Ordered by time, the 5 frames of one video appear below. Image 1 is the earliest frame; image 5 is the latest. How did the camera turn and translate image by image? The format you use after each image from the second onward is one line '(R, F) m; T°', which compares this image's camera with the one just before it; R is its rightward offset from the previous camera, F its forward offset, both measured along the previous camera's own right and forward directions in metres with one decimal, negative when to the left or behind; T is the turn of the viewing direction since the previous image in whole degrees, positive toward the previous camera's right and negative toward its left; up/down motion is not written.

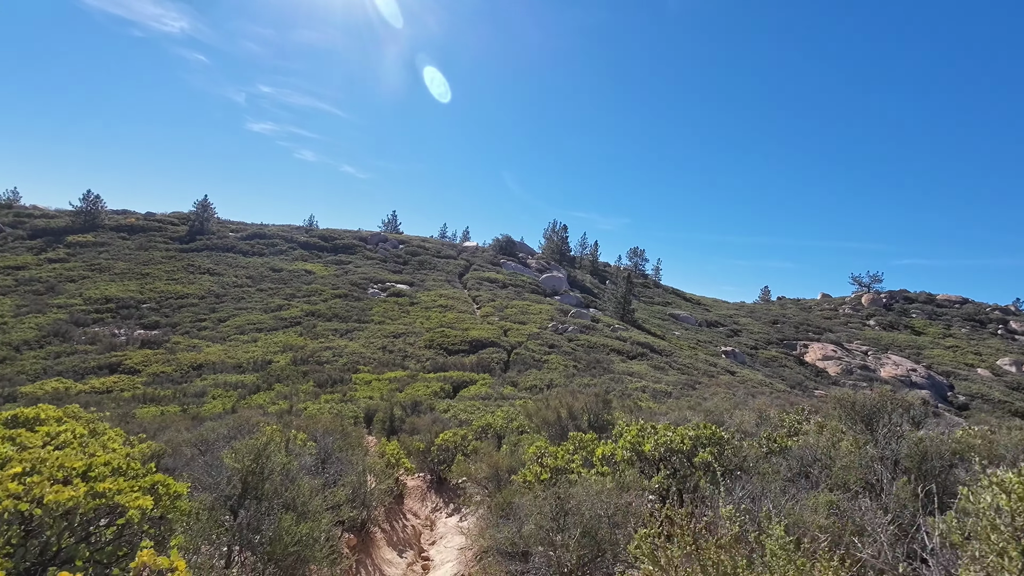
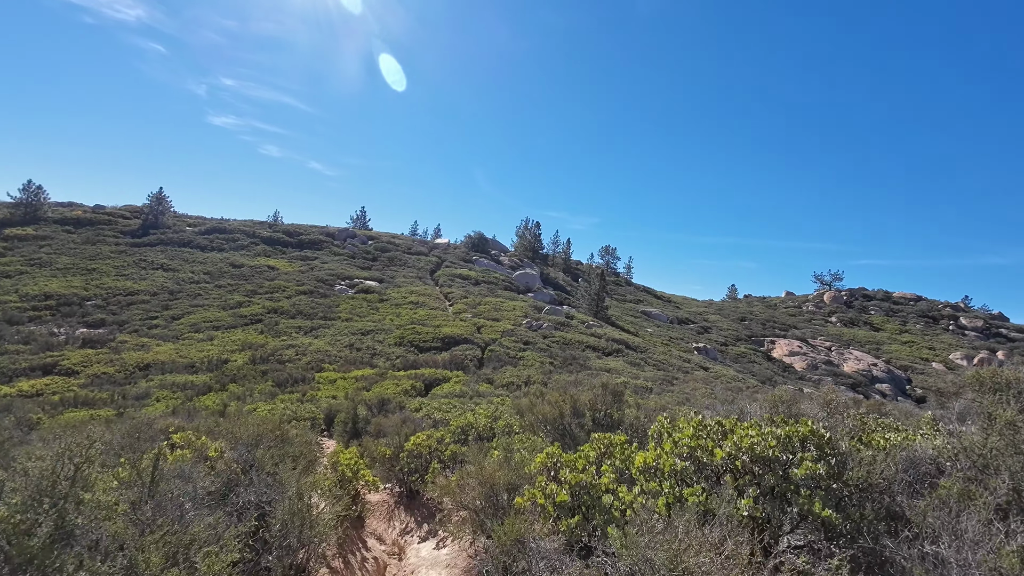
(-0.2, +1.5) m; +3°
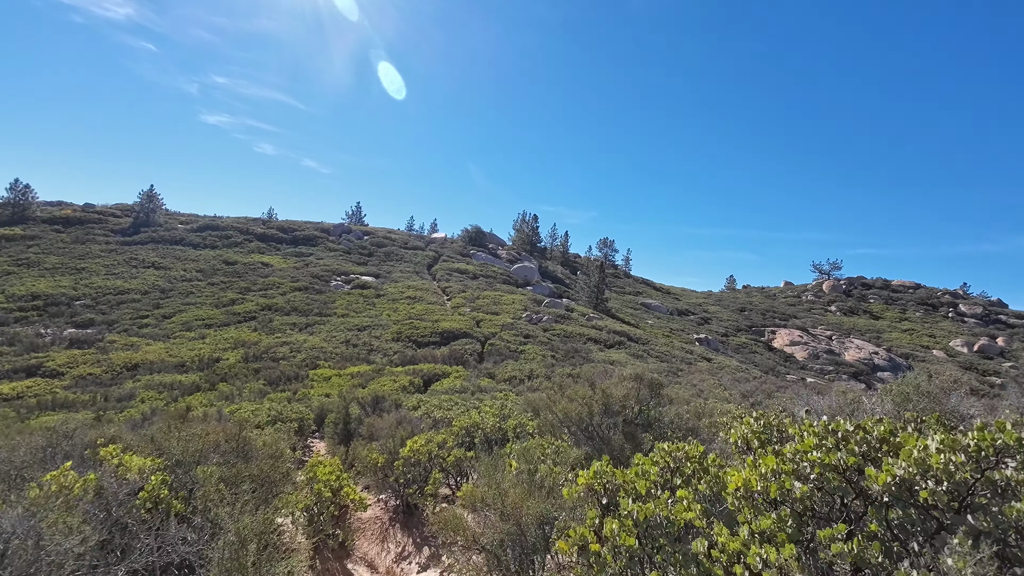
(-0.2, +1.1) m; 0°
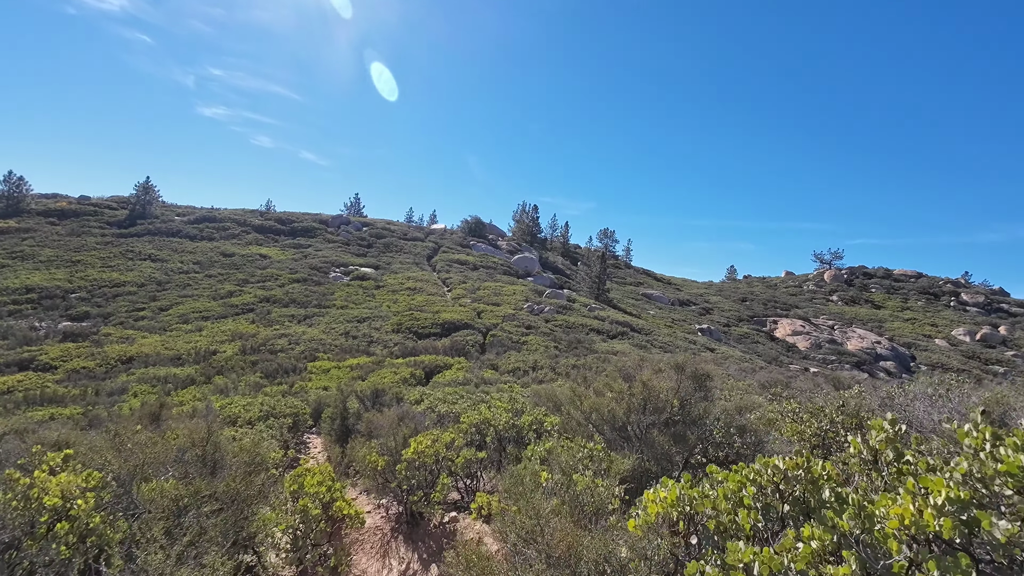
(-0.2, +0.7) m; 0°
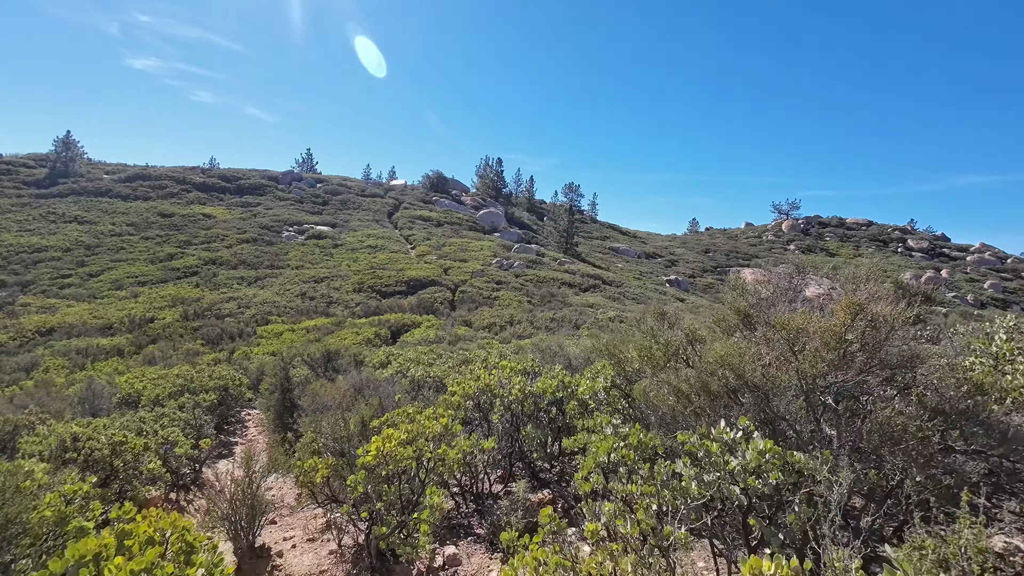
(-0.4, +2.2) m; +4°
